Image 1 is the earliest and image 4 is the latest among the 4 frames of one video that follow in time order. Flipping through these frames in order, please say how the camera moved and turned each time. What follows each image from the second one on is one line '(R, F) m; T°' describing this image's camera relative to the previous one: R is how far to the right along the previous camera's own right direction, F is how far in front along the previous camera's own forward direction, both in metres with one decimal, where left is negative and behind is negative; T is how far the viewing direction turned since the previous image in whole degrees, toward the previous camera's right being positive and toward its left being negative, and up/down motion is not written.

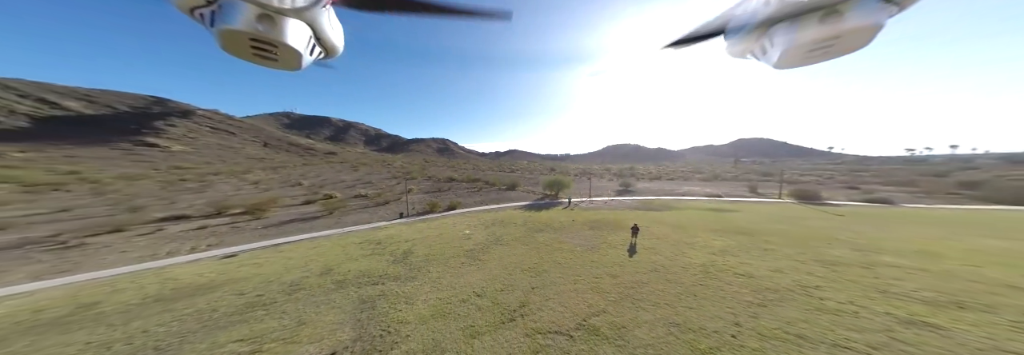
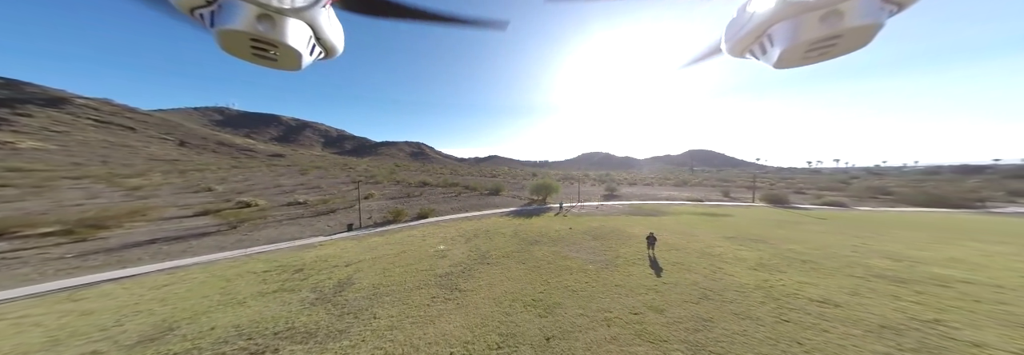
(-0.9, +3.4) m; +7°
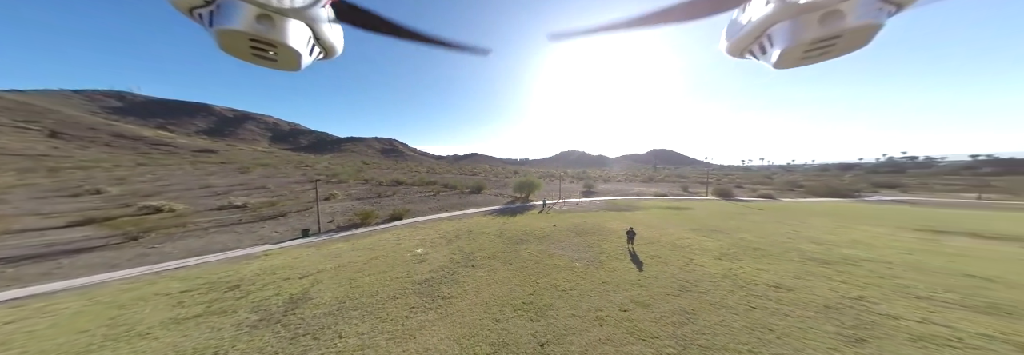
(-0.5, +0.4) m; +7°
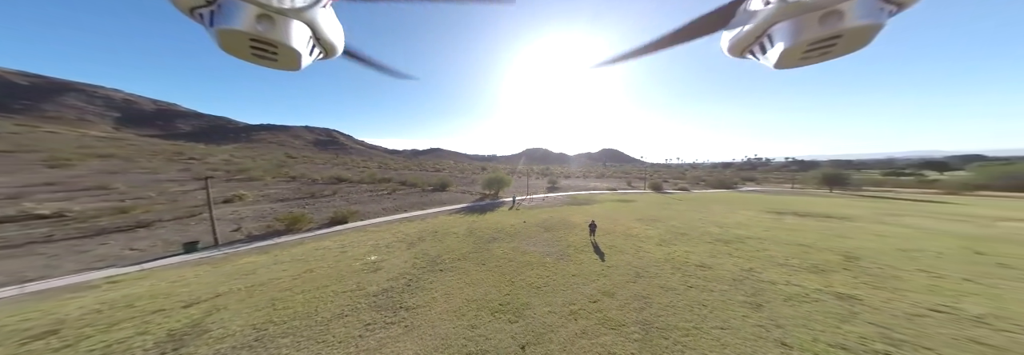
(-0.6, +0.2) m; +12°
